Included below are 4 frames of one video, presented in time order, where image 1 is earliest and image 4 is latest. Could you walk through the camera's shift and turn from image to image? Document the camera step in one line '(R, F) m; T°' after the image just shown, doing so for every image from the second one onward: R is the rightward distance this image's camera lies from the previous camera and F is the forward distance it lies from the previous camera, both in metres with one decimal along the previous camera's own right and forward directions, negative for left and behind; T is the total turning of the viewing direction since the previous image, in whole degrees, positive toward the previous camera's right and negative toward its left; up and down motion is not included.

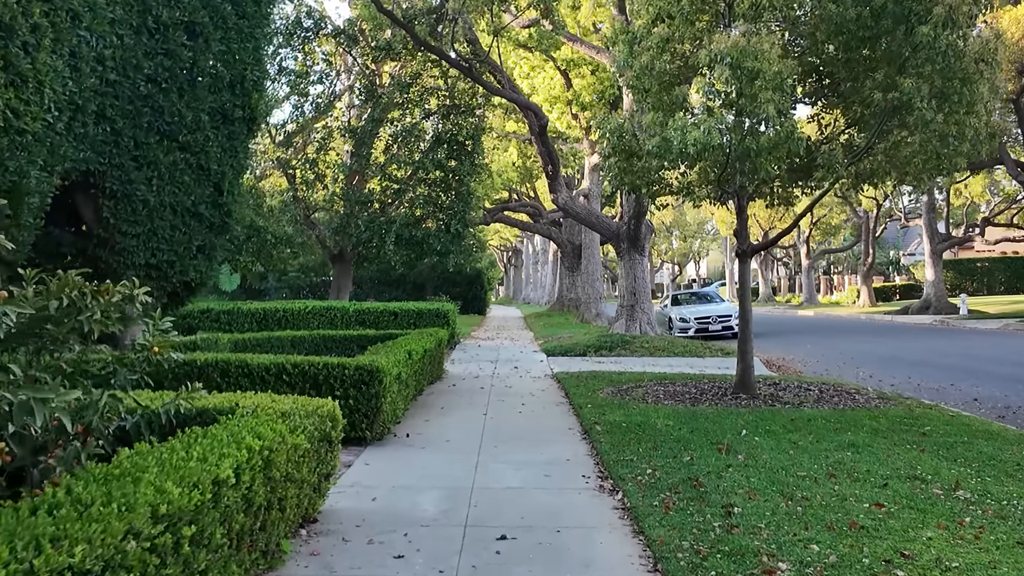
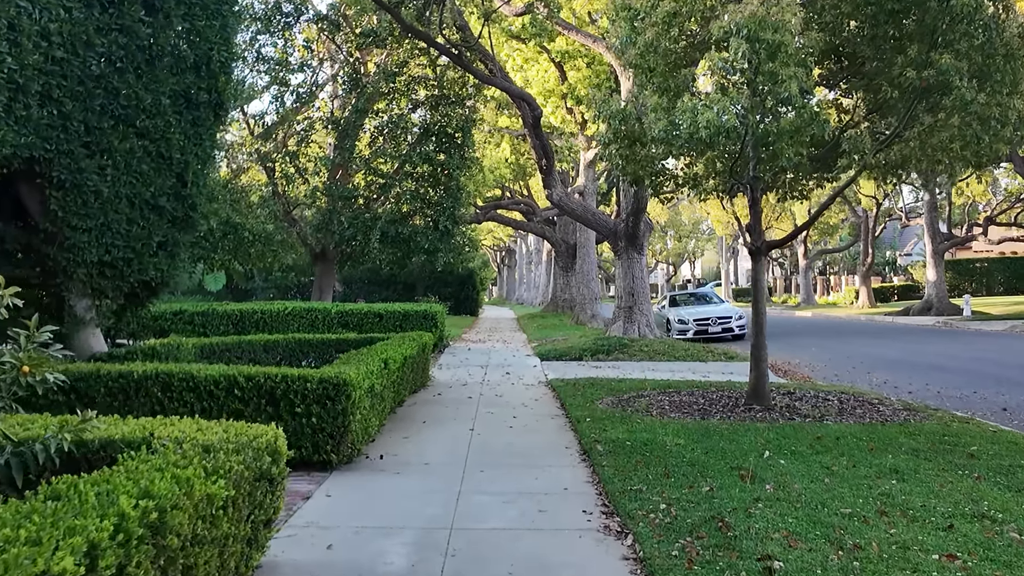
(0.0, +1.0) m; 0°
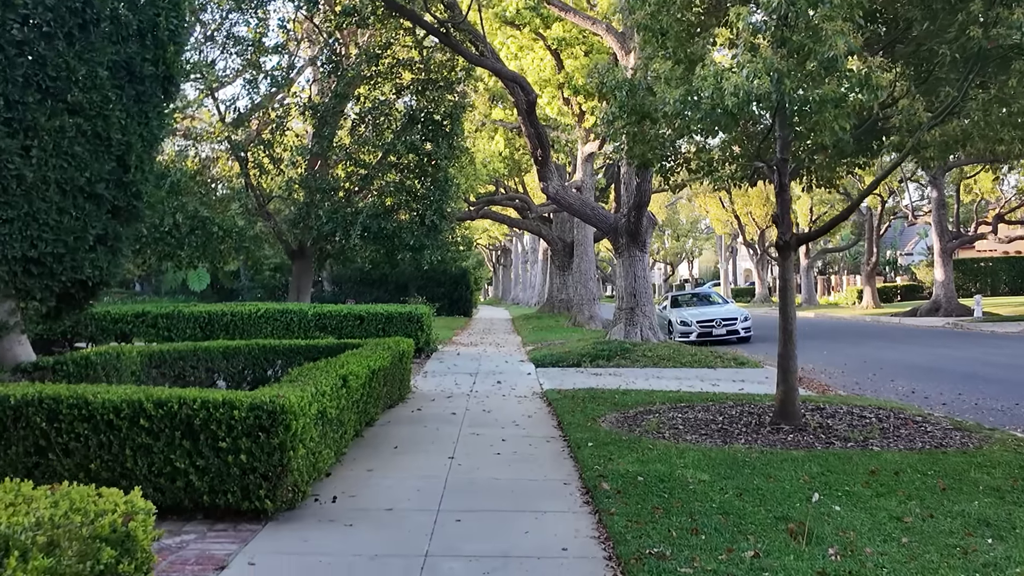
(+0.1, +1.4) m; 0°
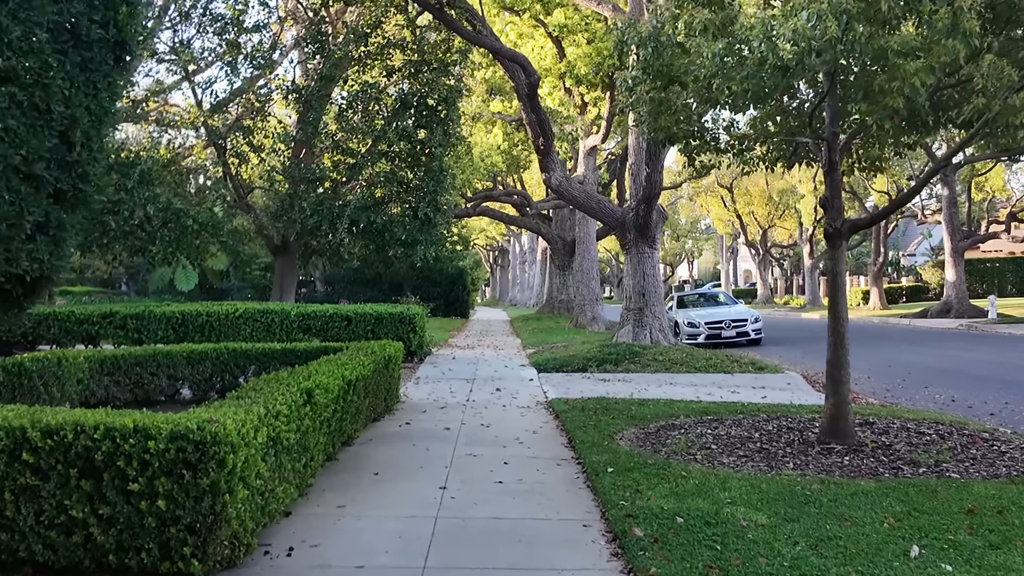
(-0.1, +1.3) m; 0°
